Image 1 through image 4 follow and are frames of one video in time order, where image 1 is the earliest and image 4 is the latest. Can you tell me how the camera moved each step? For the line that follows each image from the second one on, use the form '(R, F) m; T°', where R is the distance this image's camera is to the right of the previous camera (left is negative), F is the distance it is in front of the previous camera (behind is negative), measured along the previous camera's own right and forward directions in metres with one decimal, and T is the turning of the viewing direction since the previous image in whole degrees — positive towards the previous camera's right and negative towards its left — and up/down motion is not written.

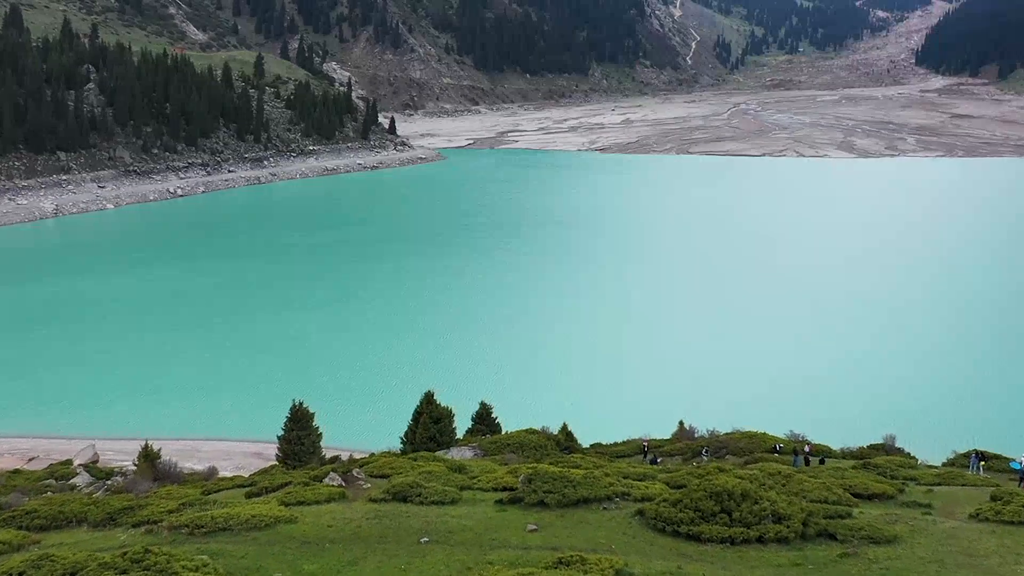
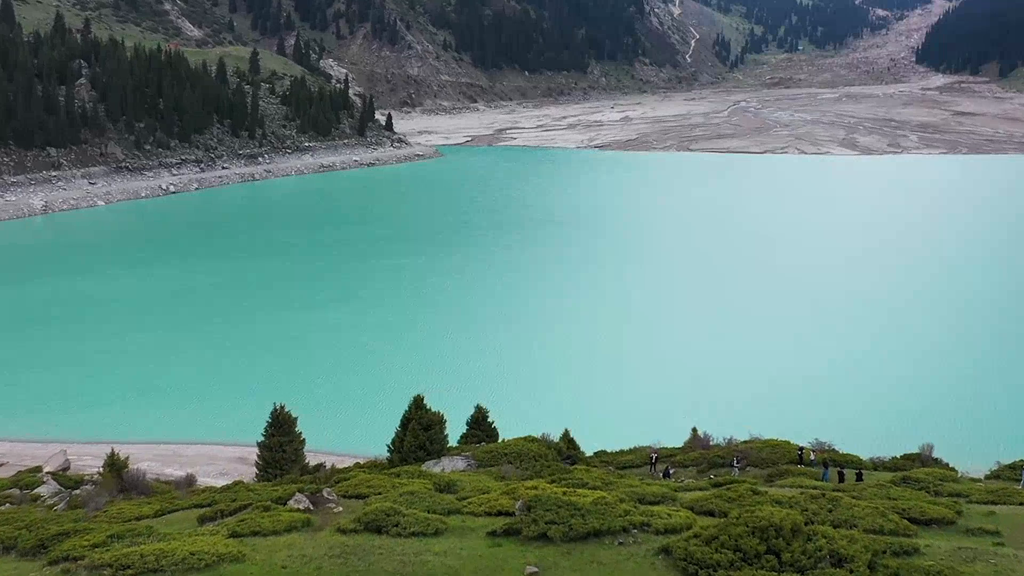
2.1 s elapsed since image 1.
(0.0, +1.0) m; 0°
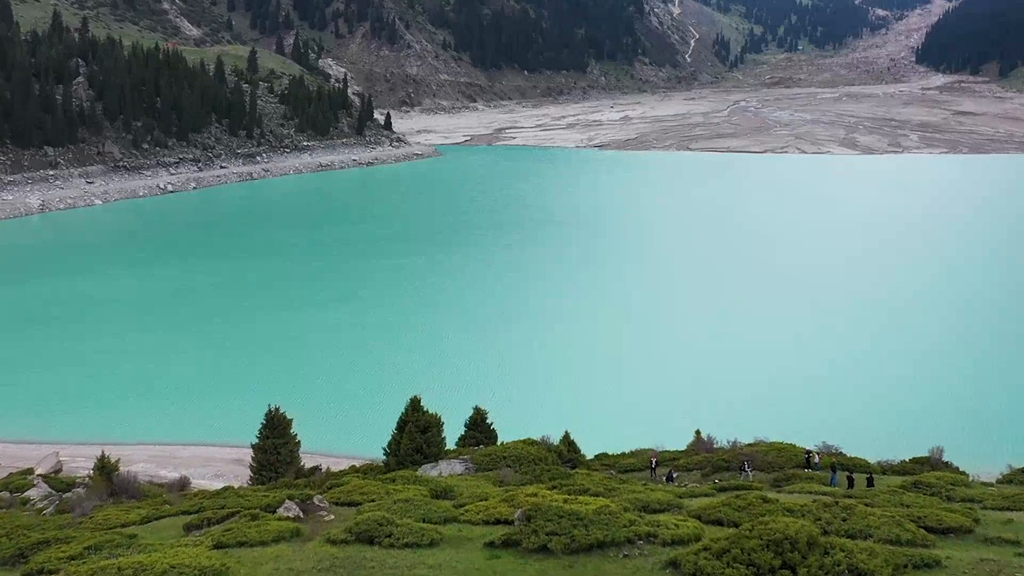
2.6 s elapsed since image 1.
(0.0, +0.3) m; 0°
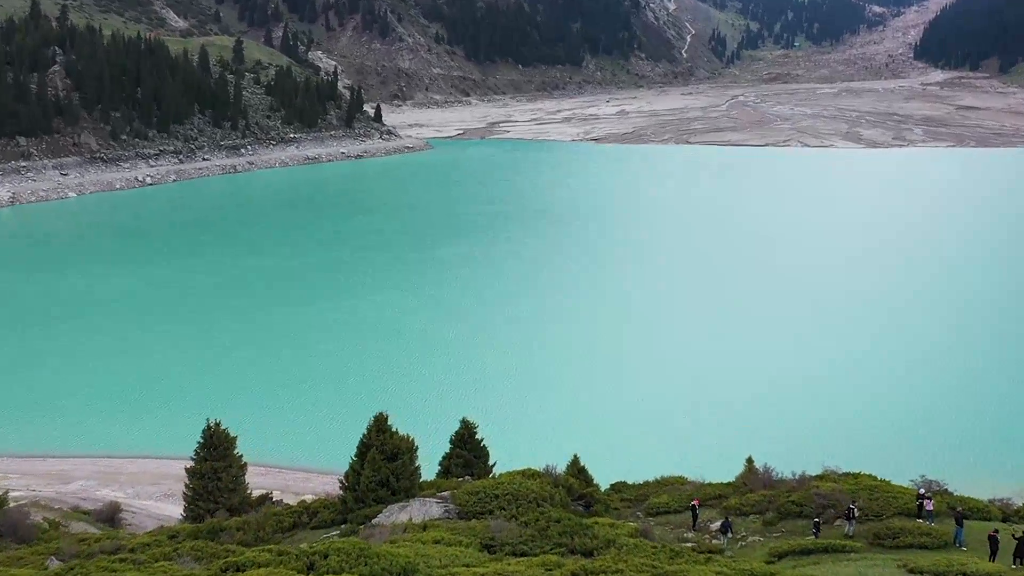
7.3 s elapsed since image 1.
(0.0, +2.5) m; 0°
